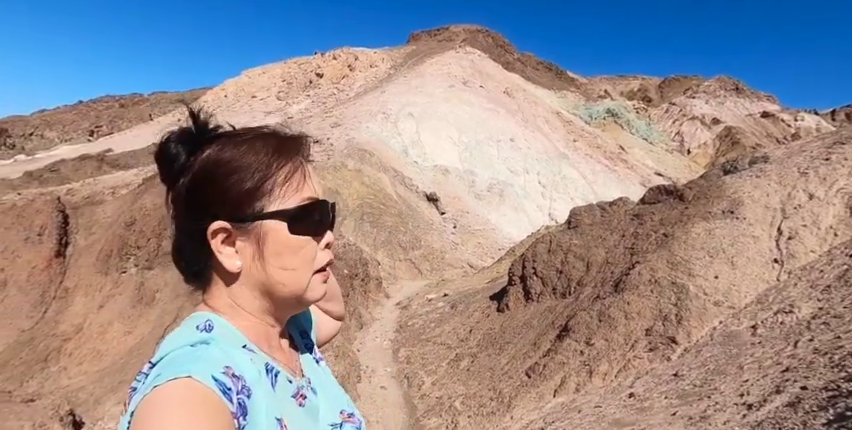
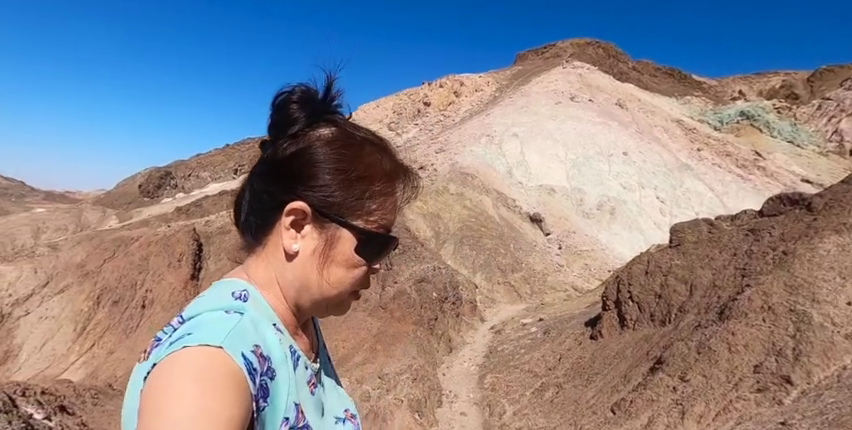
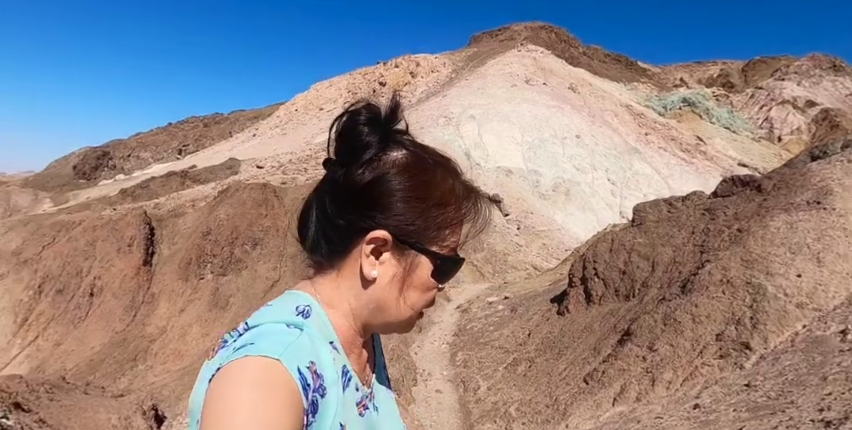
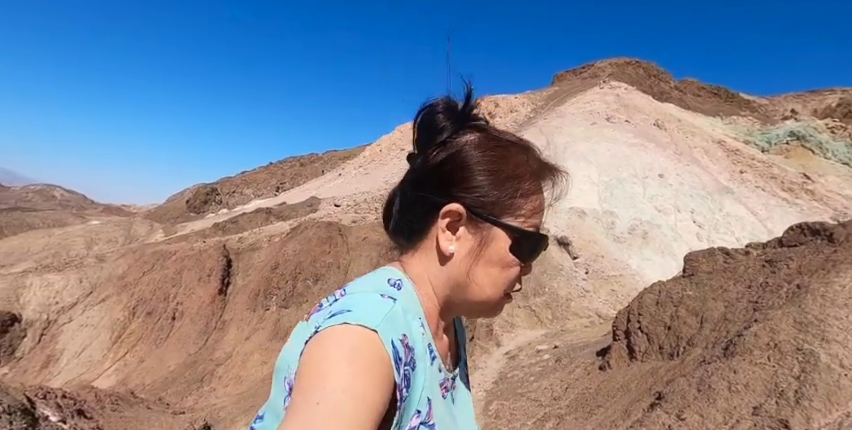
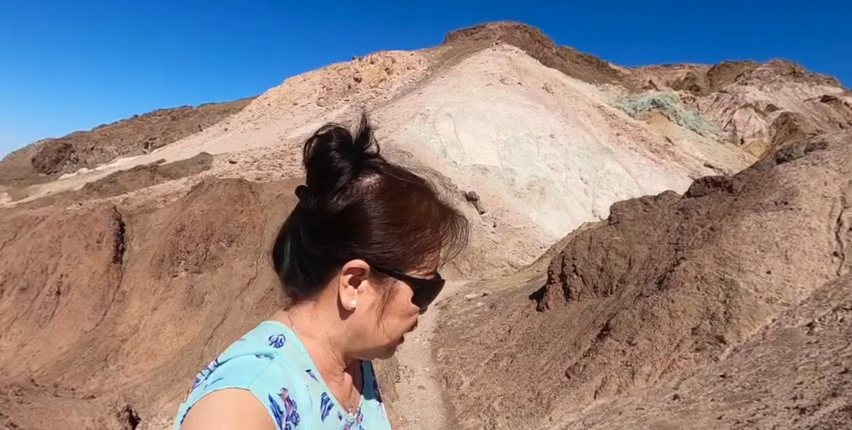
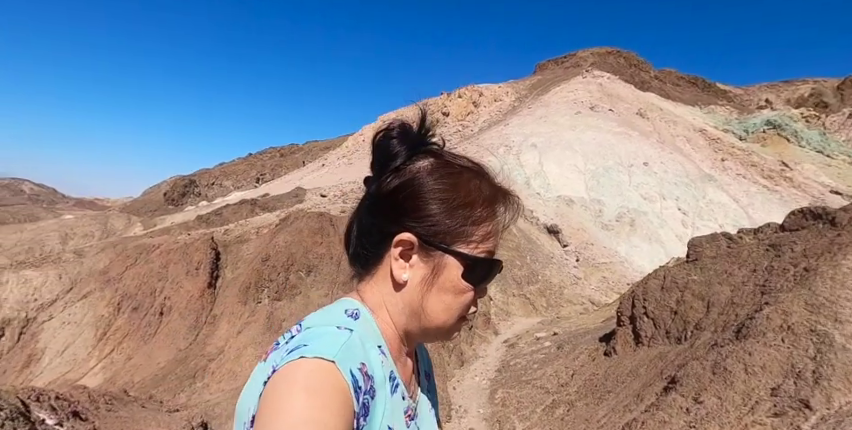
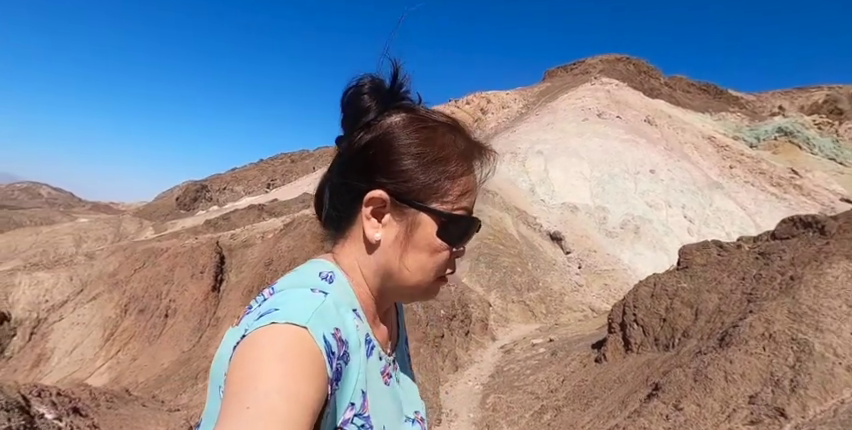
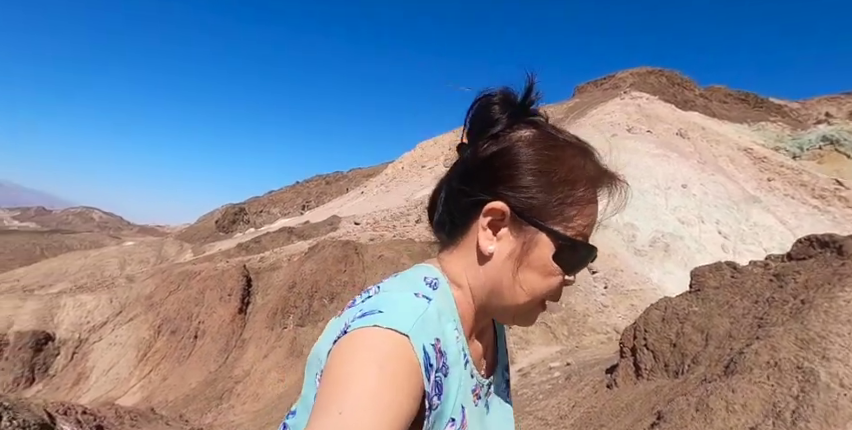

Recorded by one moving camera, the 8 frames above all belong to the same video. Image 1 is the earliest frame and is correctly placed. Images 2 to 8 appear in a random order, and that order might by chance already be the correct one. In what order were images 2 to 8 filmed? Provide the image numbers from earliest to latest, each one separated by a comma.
5, 3, 2, 6, 7, 4, 8
